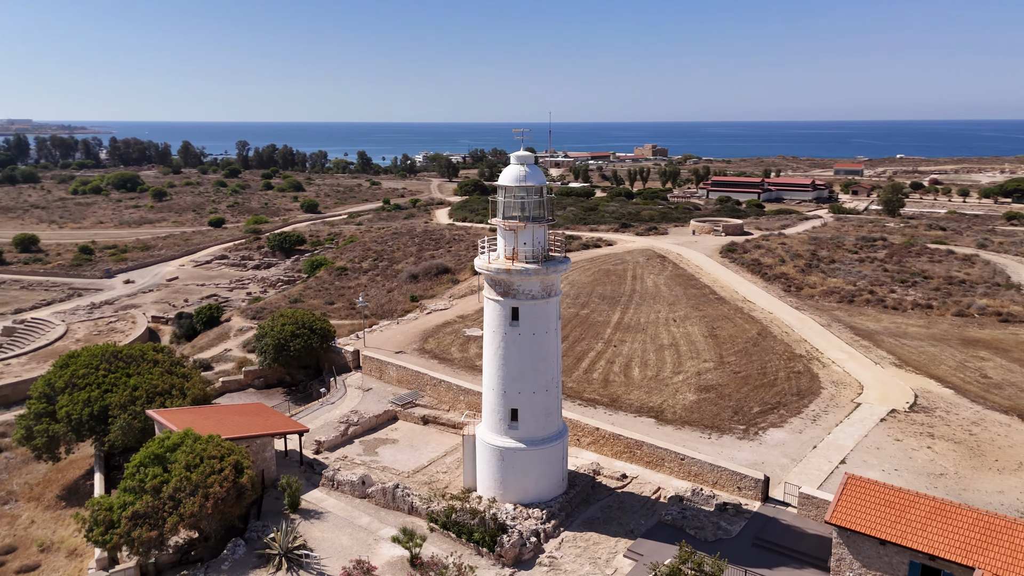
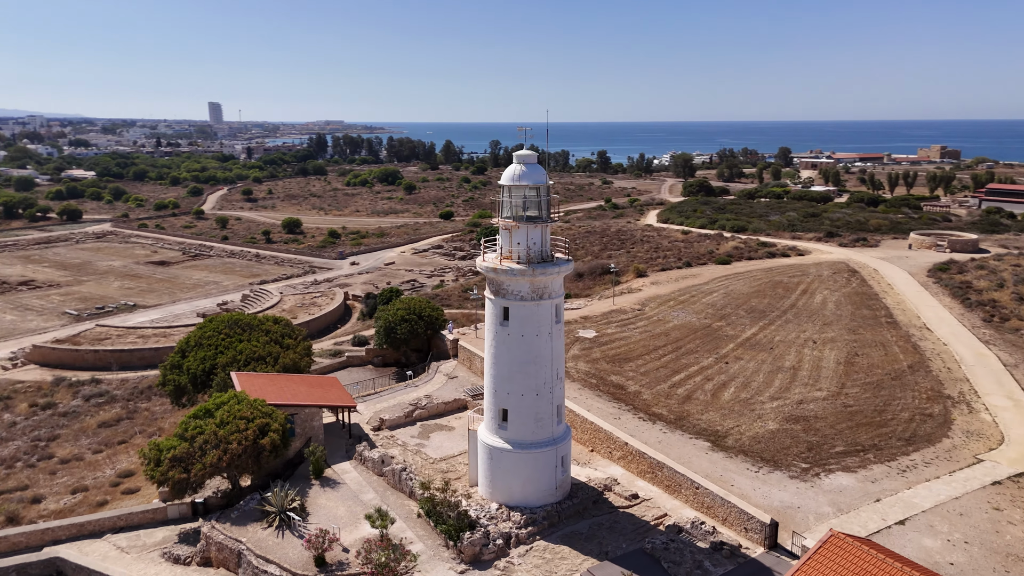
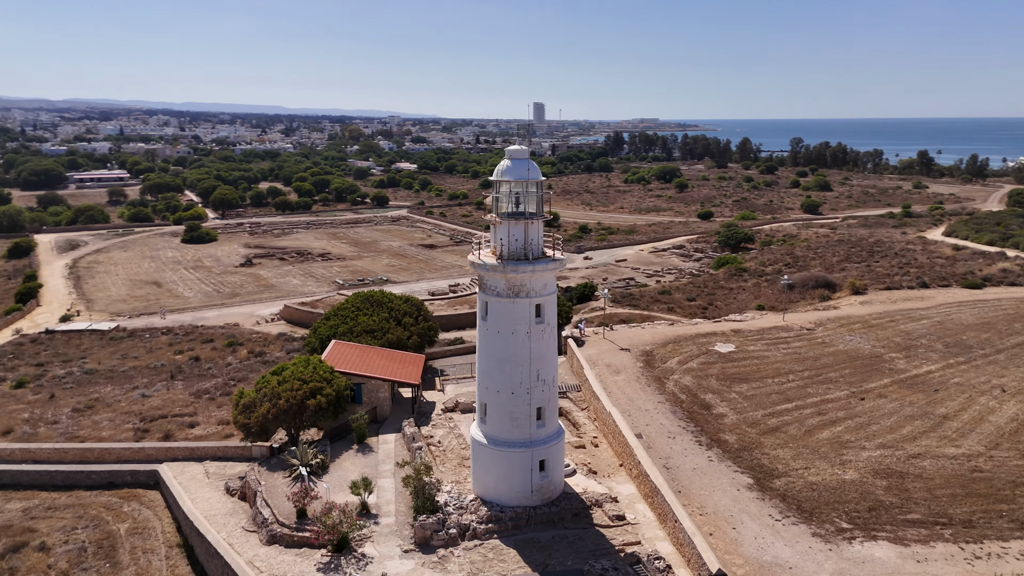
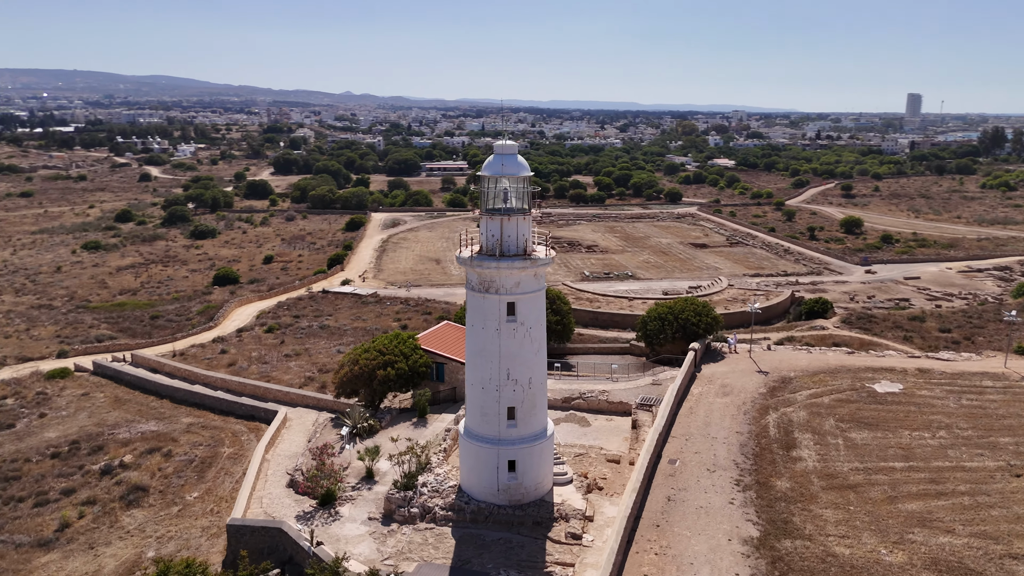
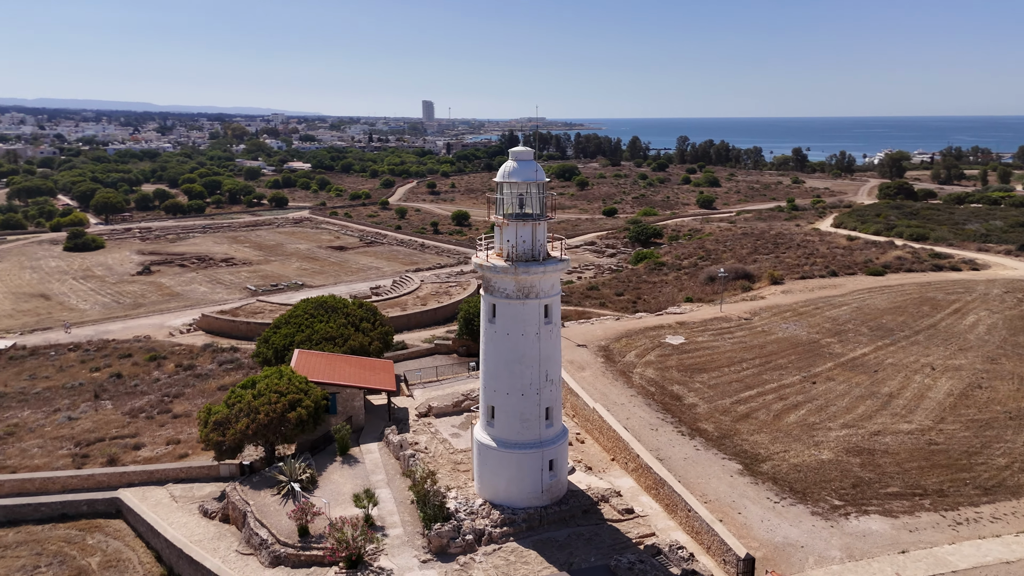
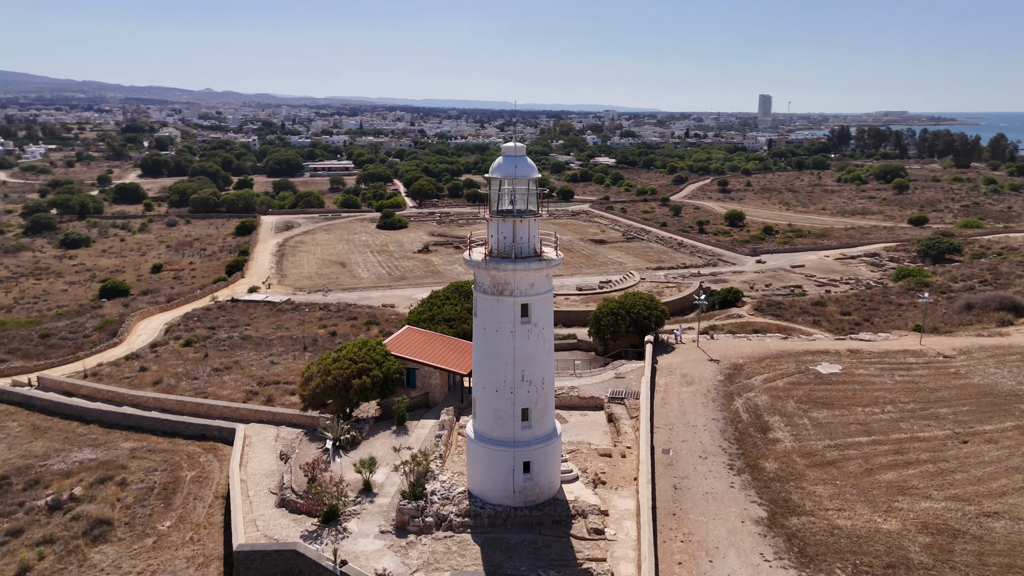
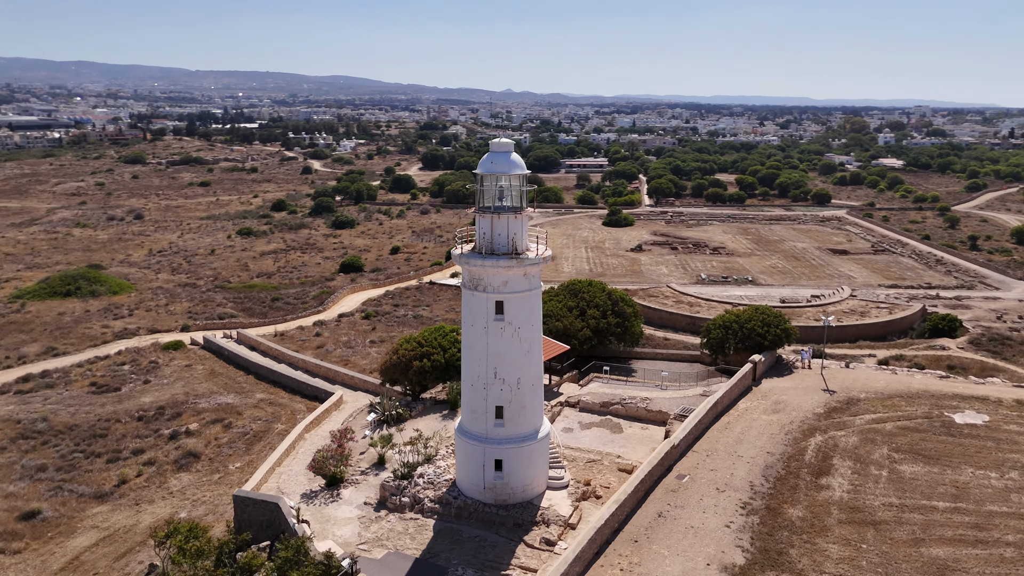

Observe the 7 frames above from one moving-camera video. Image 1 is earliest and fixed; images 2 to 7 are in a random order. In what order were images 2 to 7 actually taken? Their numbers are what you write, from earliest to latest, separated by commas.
2, 5, 3, 6, 4, 7
